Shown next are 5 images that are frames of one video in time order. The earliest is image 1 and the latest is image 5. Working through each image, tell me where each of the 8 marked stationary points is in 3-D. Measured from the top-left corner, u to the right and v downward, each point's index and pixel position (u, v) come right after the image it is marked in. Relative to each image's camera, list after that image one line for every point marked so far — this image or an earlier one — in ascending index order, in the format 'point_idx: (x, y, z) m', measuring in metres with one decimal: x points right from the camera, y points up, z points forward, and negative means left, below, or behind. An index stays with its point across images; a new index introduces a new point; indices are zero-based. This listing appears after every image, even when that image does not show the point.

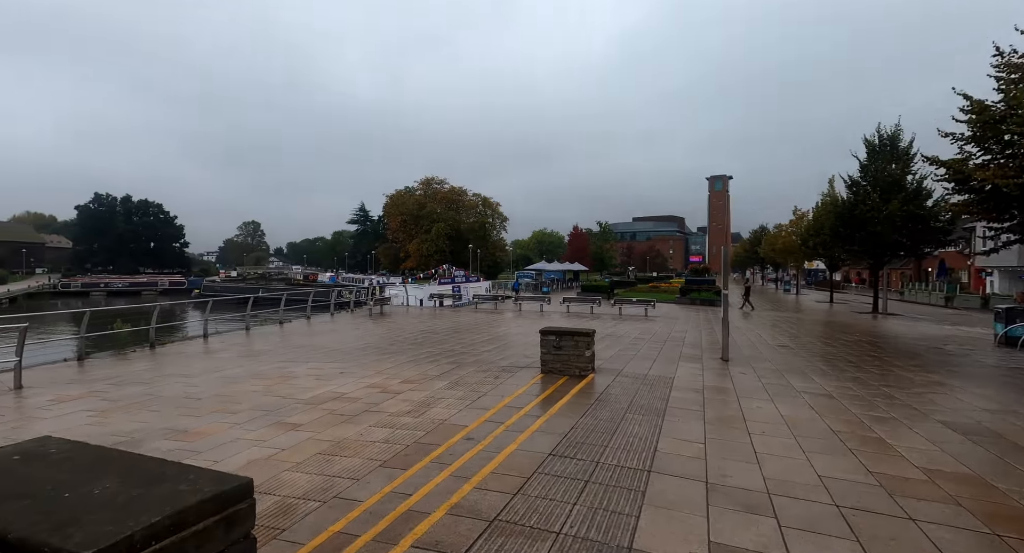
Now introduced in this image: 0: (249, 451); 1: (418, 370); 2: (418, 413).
0: (-2.9, -1.9, +5.9) m
1: (-1.6, -1.6, +9.1) m
2: (-1.2, -1.7, +6.8) m
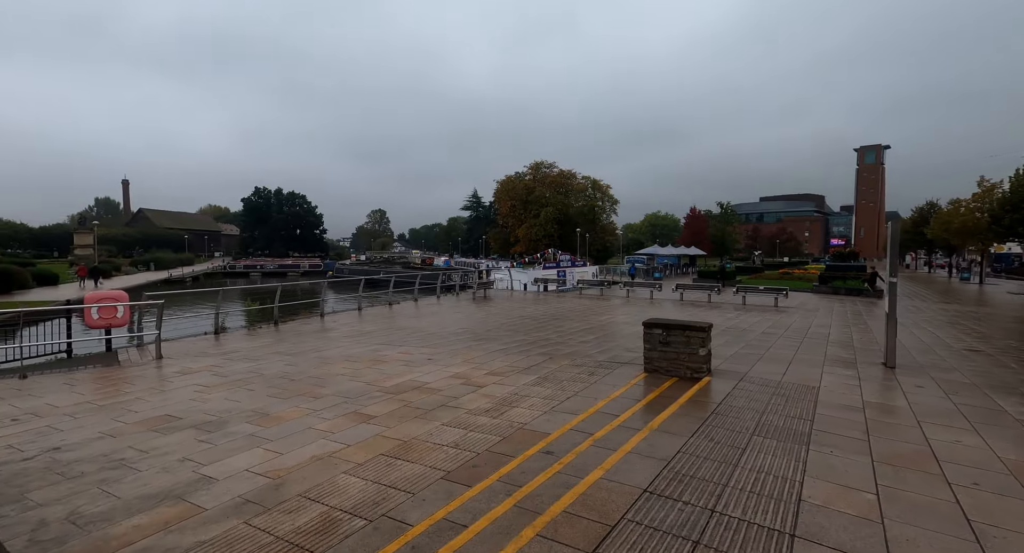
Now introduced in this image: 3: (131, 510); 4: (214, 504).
0: (-2.0, -1.7, +5.4) m
1: (-0.1, -1.4, +8.3) m
2: (-0.2, -1.5, +6.0) m
3: (-2.9, -1.8, +4.1) m
4: (-2.3, -1.8, +4.2) m
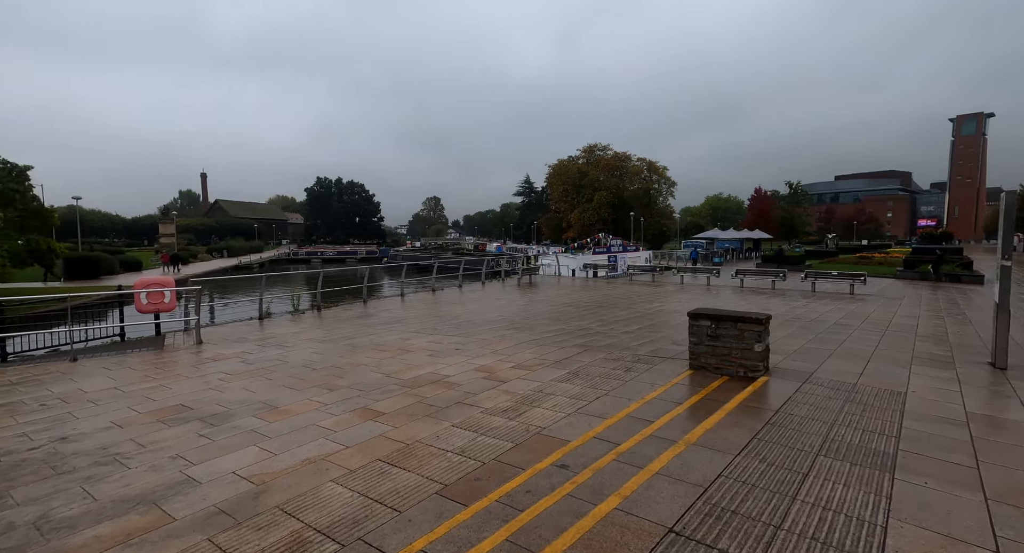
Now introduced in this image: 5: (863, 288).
0: (-1.8, -1.5, +4.9) m
1: (+0.4, -1.1, +7.6) m
2: (0.0, -1.4, +5.3) m
3: (-2.9, -1.7, +3.8) m
4: (-2.3, -1.7, +3.8) m
5: (+12.2, -0.4, +18.5) m
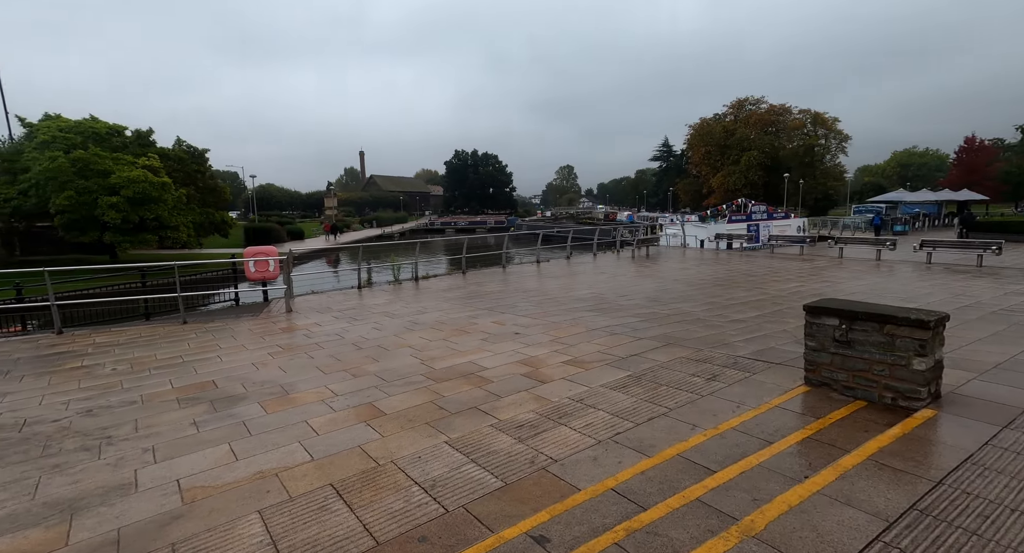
0: (-1.8, -1.3, +4.1) m
1: (+1.1, -0.8, +6.2) m
2: (+0.2, -1.2, +4.0) m
3: (-3.1, -1.5, +3.3) m
4: (-2.5, -1.5, +3.1) m
5: (+15.3, +0.3, +13.7) m
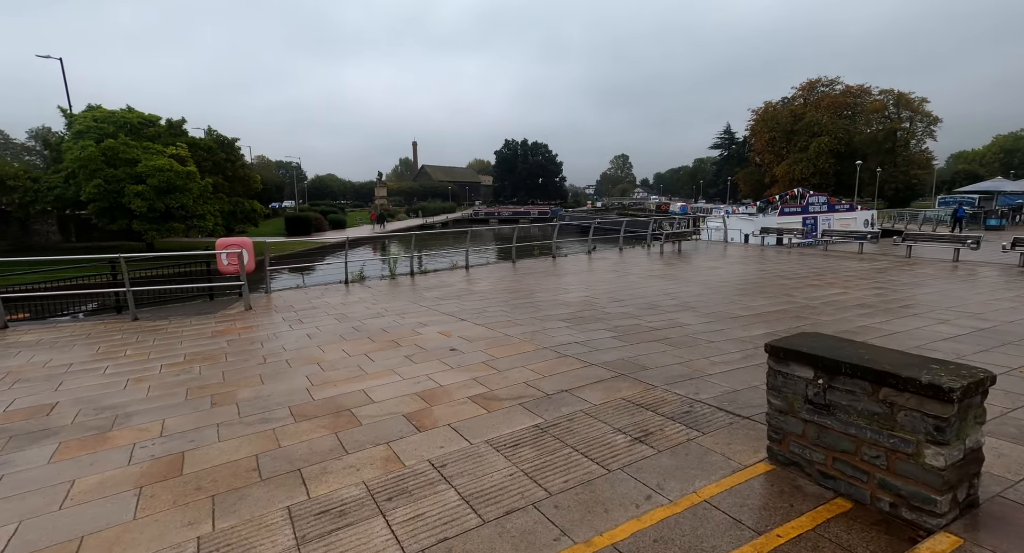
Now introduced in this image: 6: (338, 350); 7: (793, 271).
0: (-2.8, -1.4, +3.1) m
1: (+0.2, -0.9, +4.8) m
2: (-0.9, -1.3, +2.8) m
3: (-4.2, -1.6, +2.4) m
4: (-3.6, -1.6, +2.2) m
5: (+15.1, 0.0, +10.9) m
6: (-2.1, -0.9, +6.3) m
7: (+7.5, +0.2, +15.0) m
